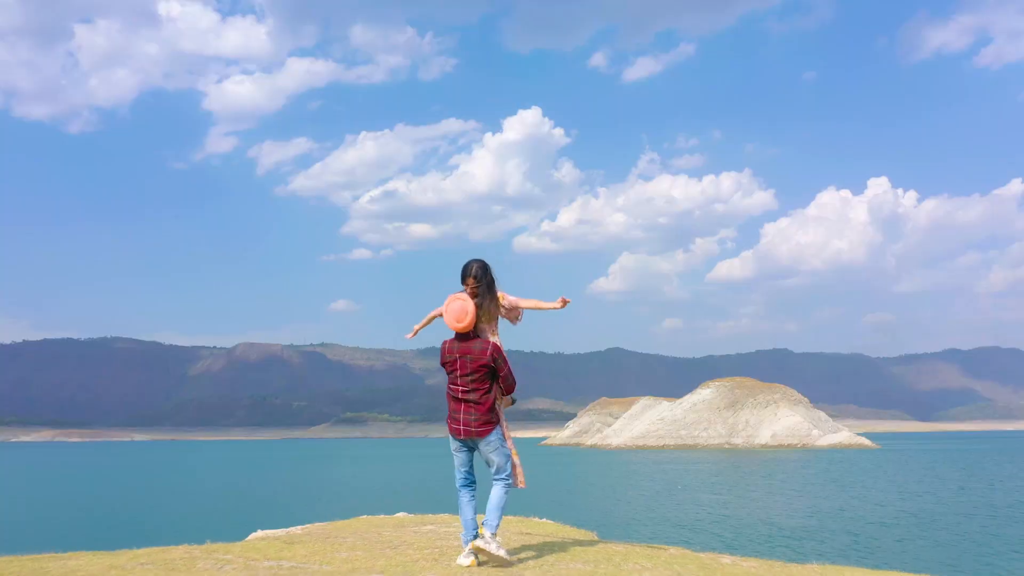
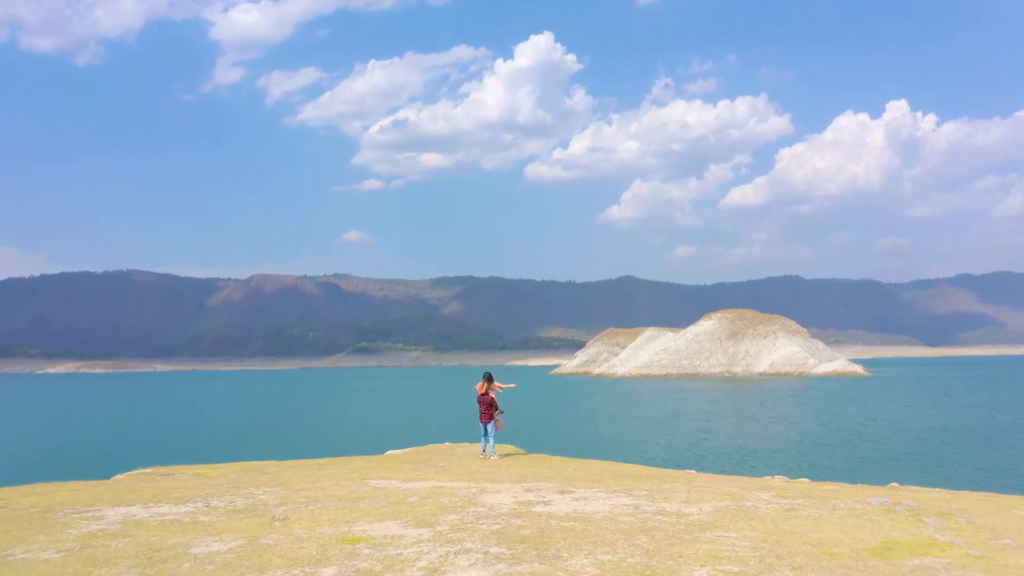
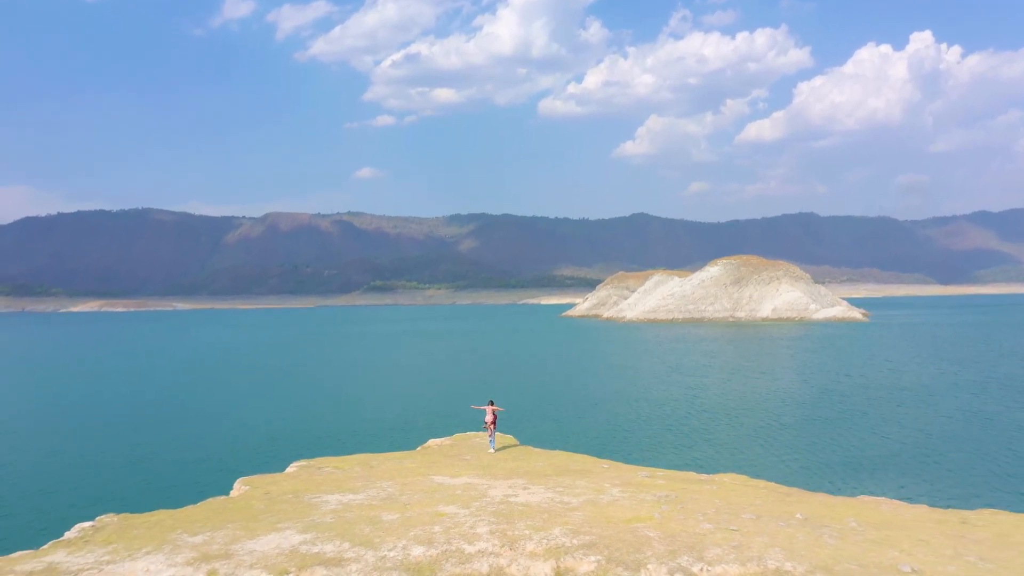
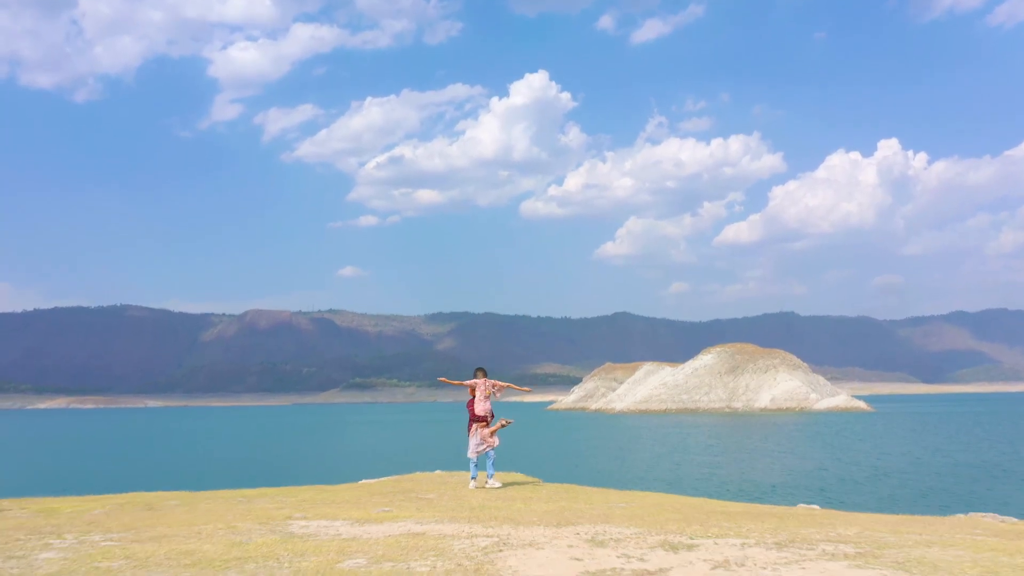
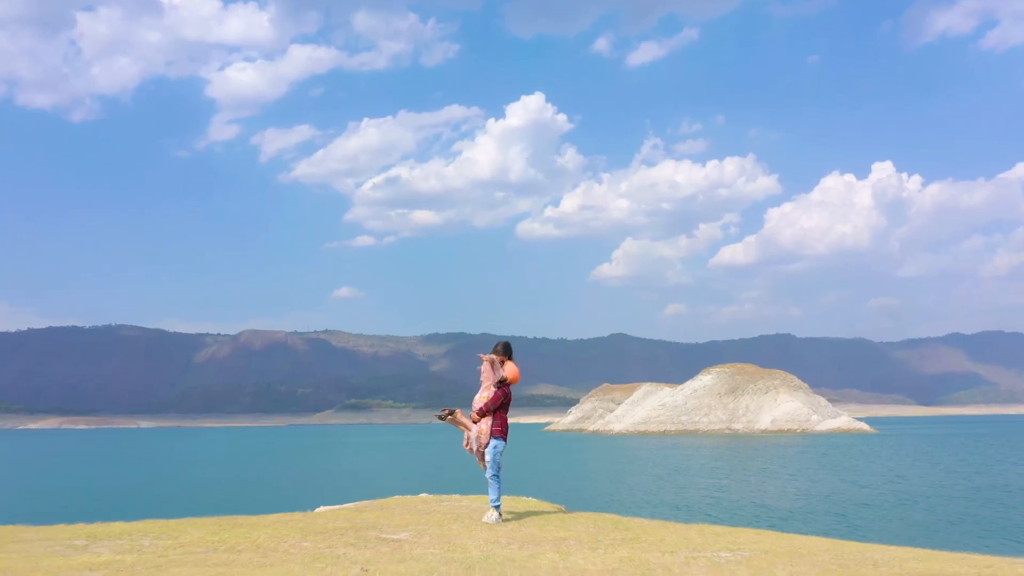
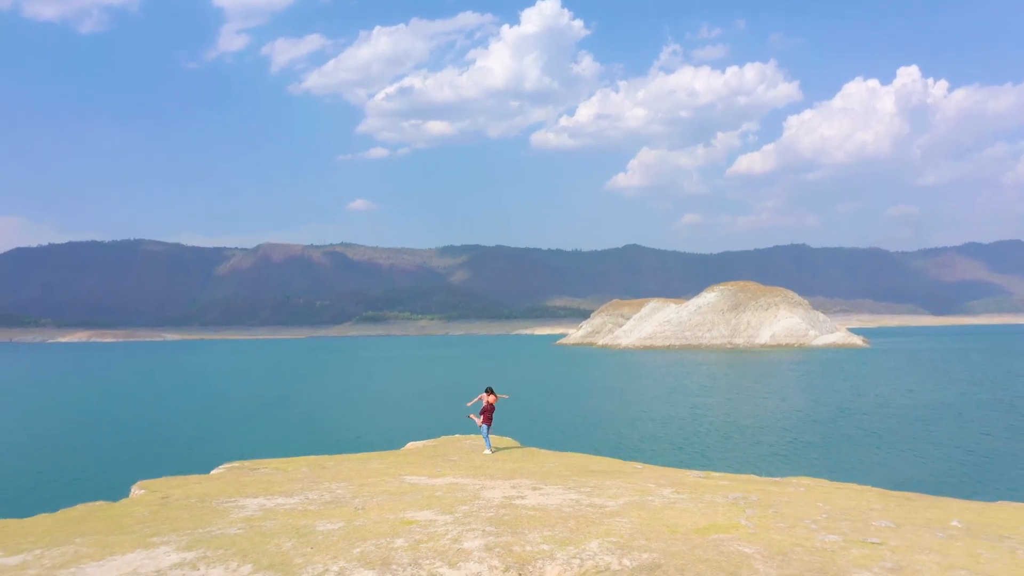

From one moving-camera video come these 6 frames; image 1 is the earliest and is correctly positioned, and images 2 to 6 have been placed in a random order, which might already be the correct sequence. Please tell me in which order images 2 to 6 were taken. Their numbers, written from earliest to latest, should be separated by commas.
5, 4, 2, 6, 3
